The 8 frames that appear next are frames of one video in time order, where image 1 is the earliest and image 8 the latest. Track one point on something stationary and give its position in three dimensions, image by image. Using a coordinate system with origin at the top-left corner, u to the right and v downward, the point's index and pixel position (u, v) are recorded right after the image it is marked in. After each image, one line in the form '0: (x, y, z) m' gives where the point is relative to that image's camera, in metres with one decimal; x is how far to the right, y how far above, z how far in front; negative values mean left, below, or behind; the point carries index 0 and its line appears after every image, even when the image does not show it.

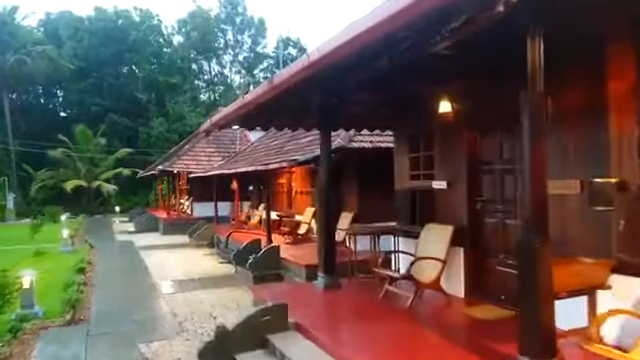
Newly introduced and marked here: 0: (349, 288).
0: (+0.3, -1.2, +6.2) m
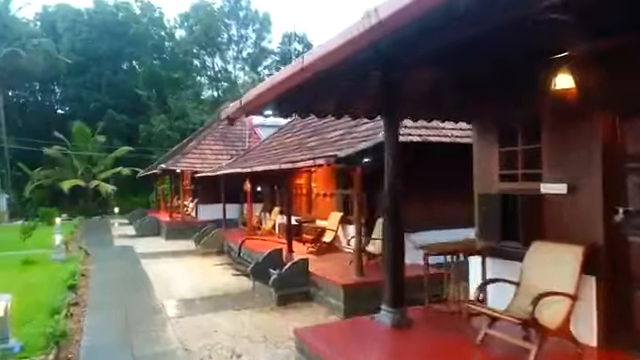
0: (+0.8, -1.2, +4.7) m
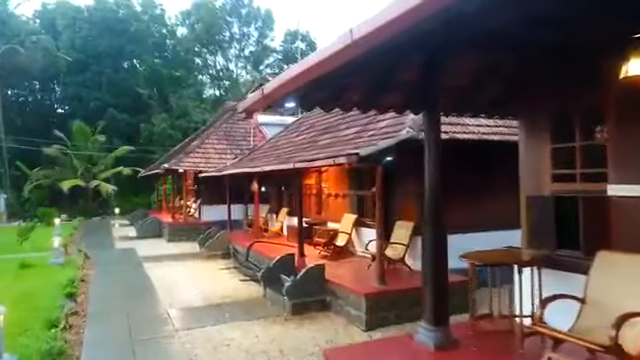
0: (+1.1, -1.2, +4.1) m
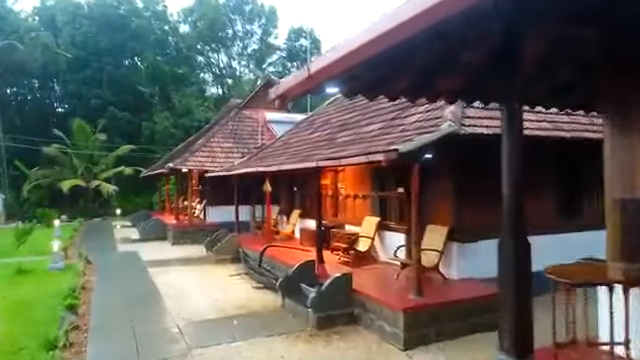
0: (+1.4, -1.2, +3.4) m
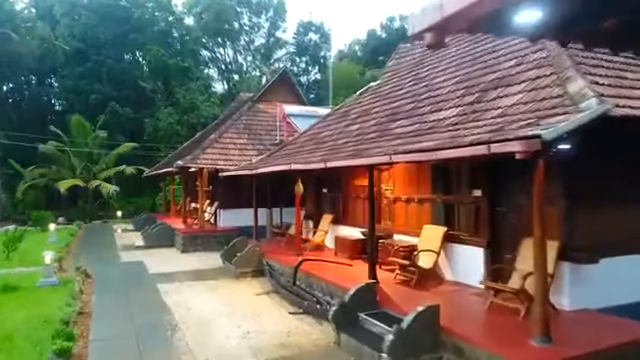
0: (+2.1, -1.2, +1.6) m
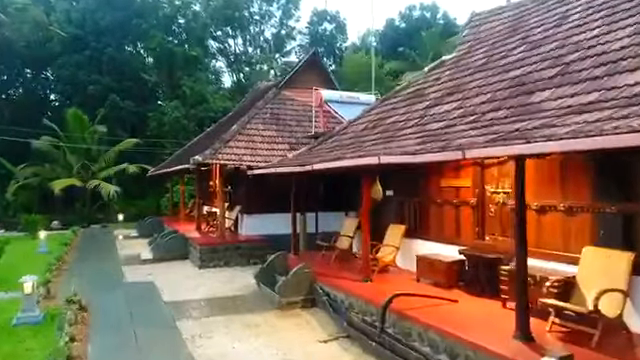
0: (+3.2, -1.2, -1.1) m
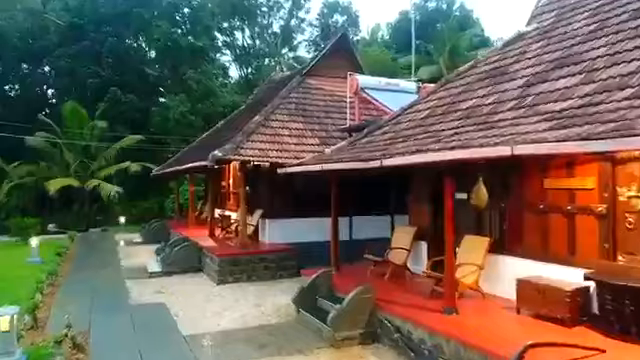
0: (+3.9, -1.2, -3.0) m
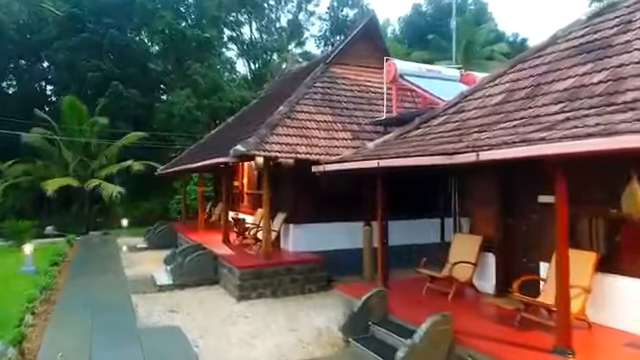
0: (+4.5, -1.2, -4.4) m
